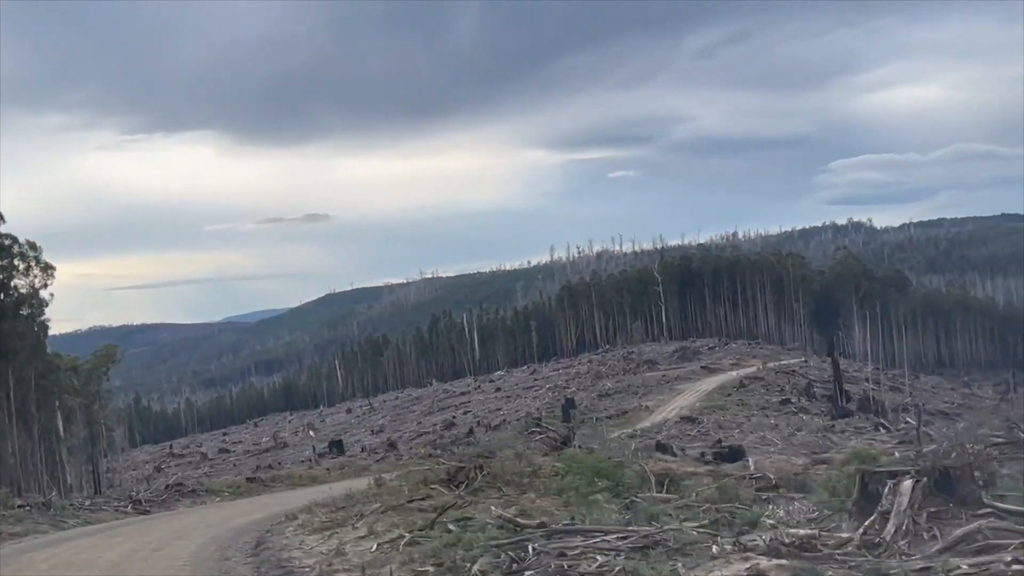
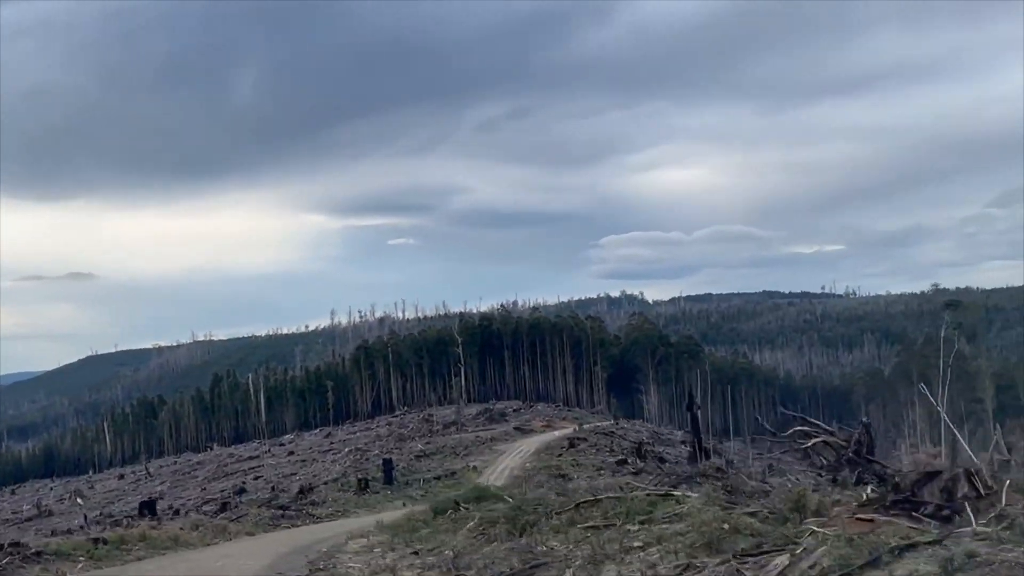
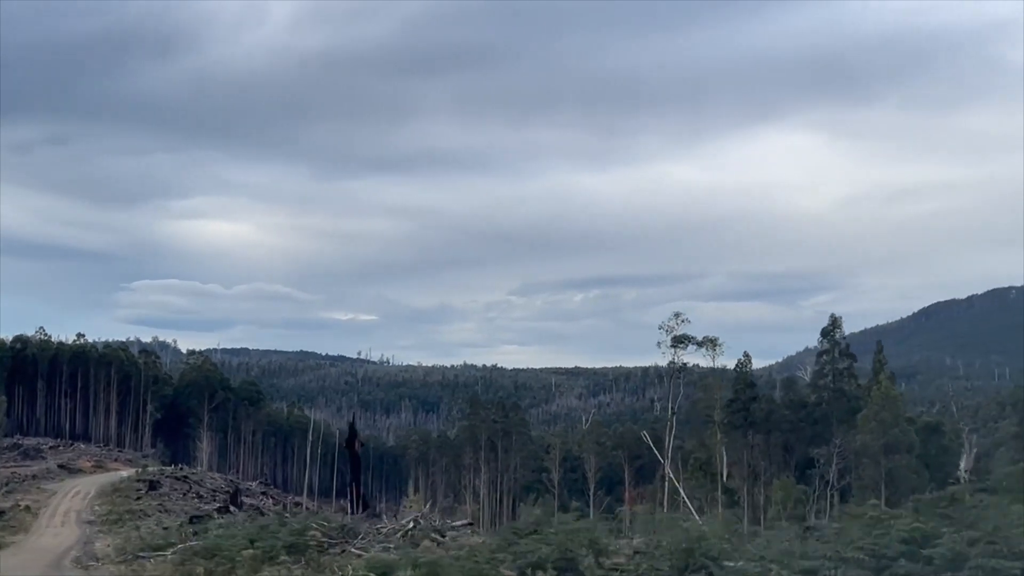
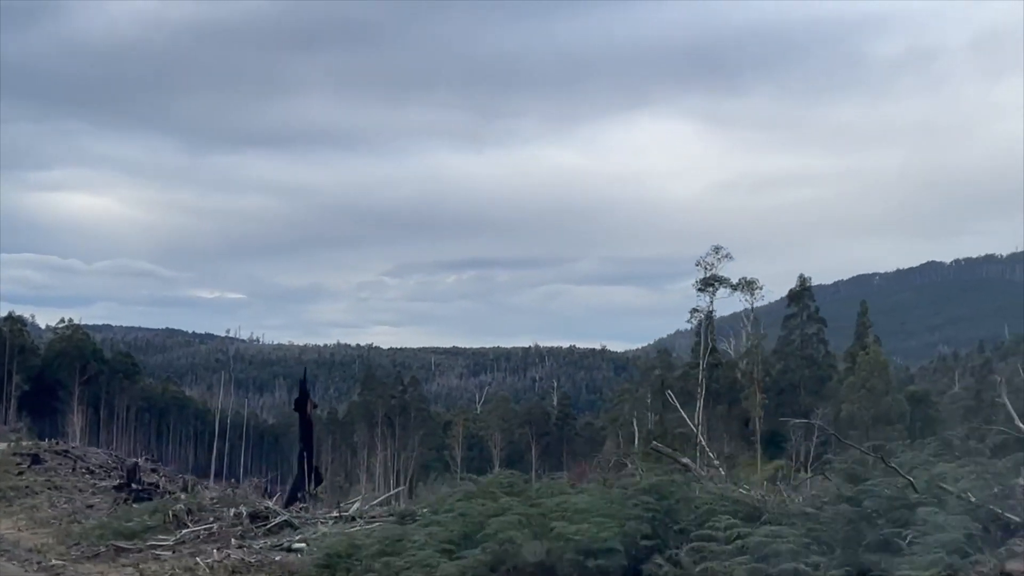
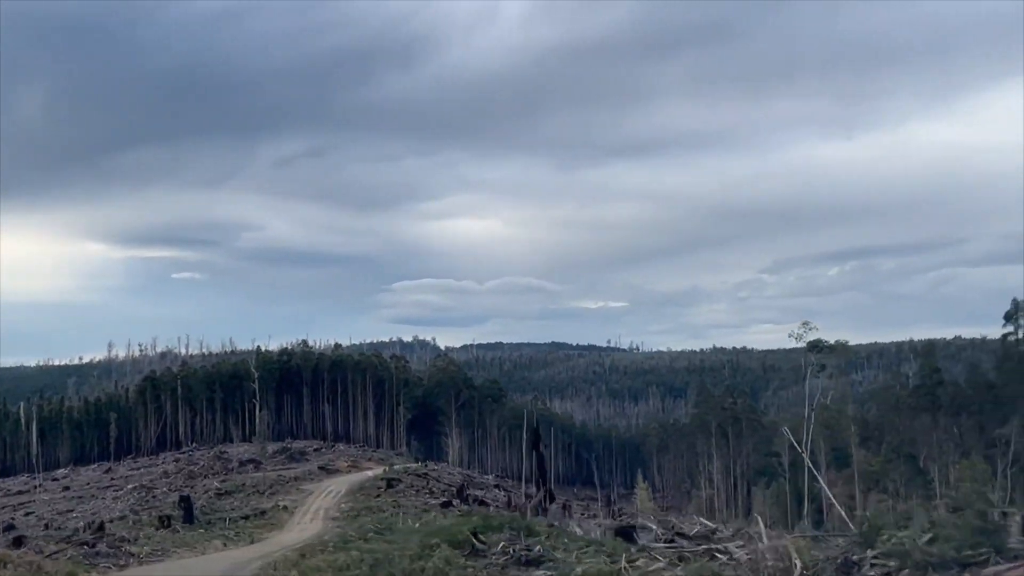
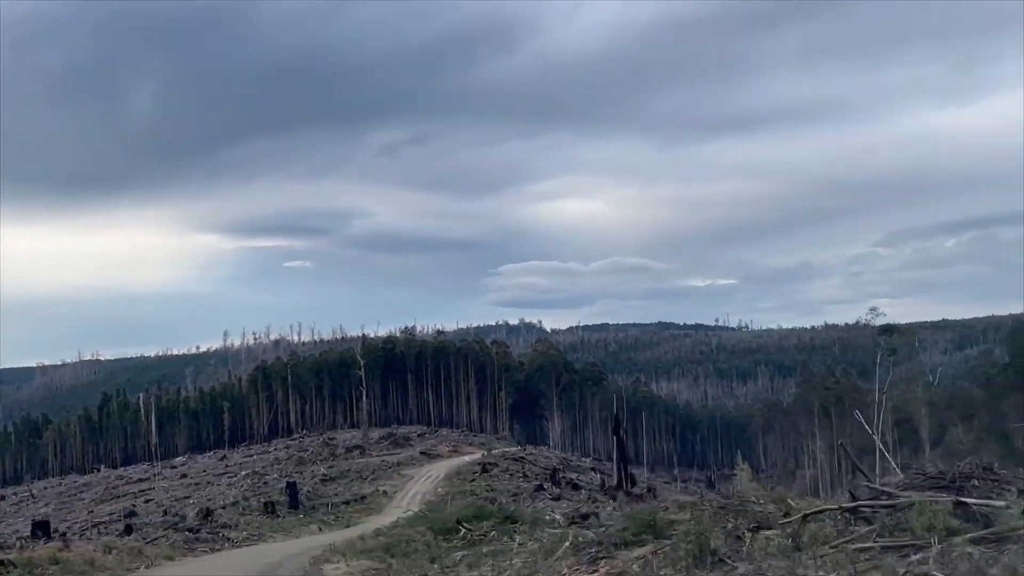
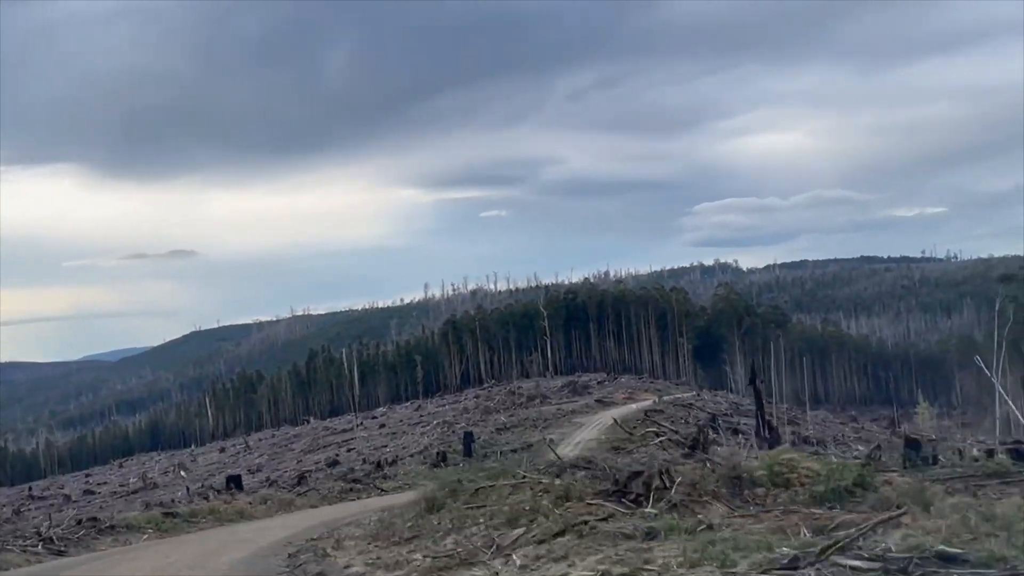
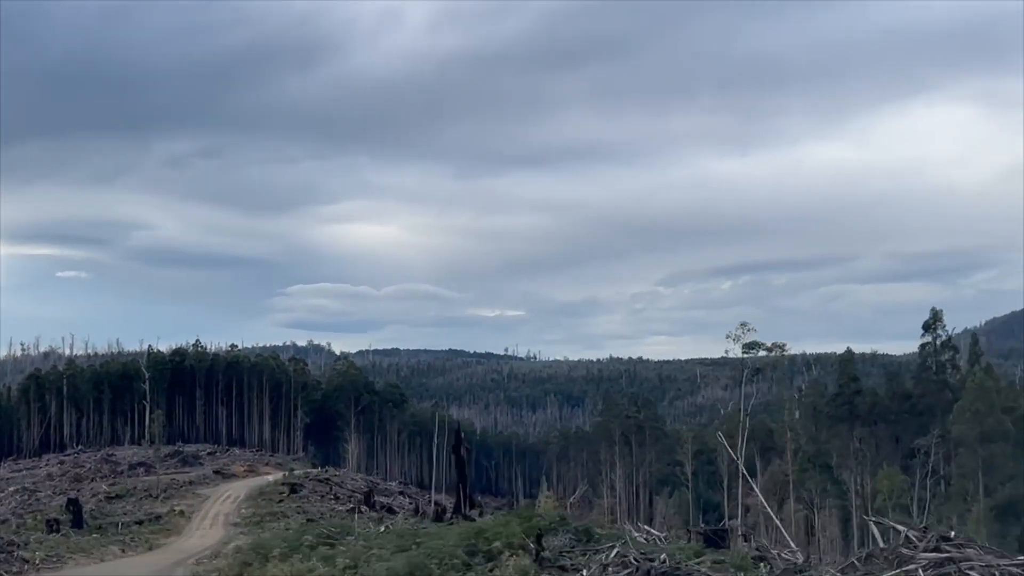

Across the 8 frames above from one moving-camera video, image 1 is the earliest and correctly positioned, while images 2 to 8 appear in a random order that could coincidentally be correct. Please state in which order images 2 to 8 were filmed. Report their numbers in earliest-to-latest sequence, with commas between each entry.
7, 2, 6, 5, 8, 3, 4
